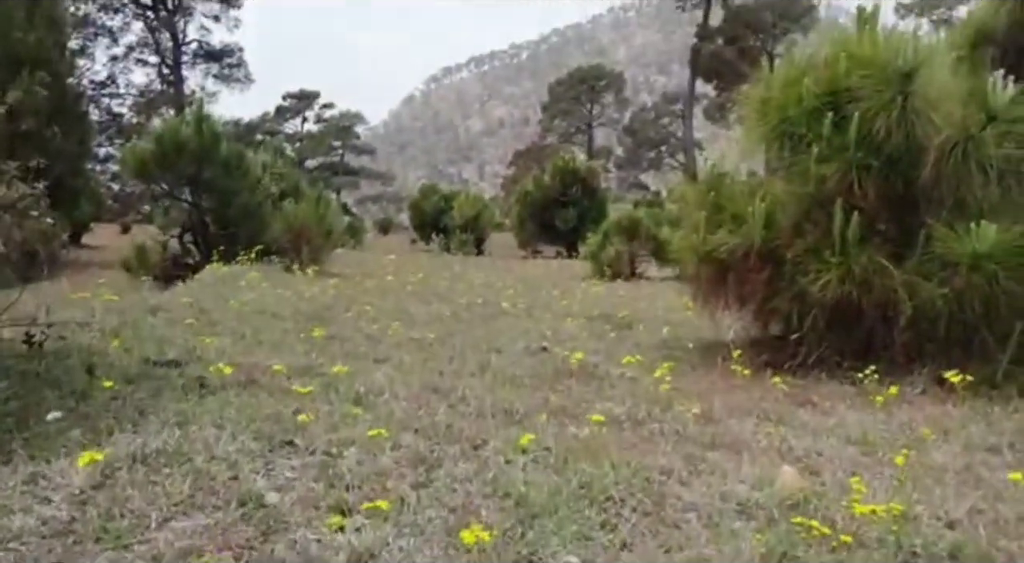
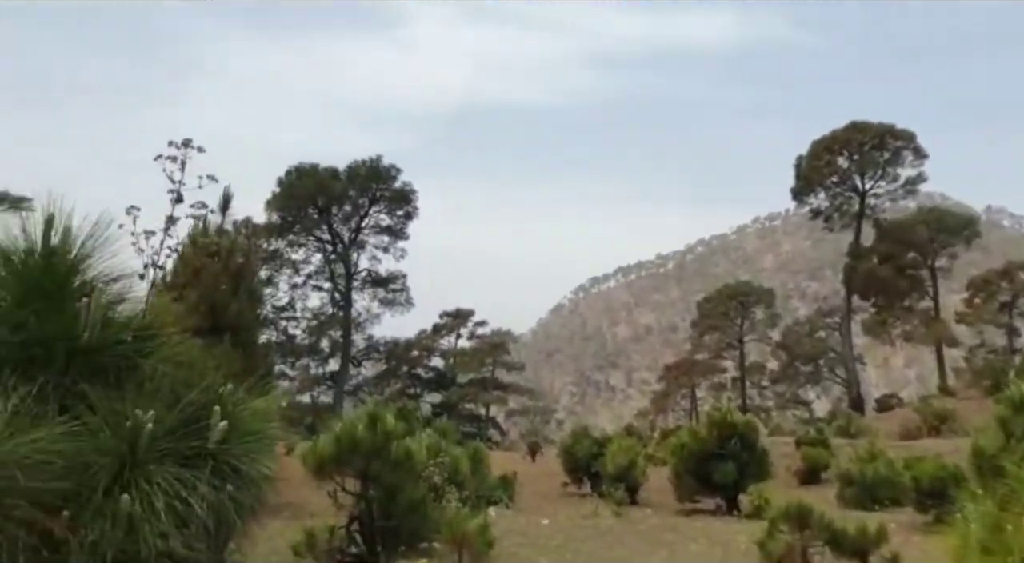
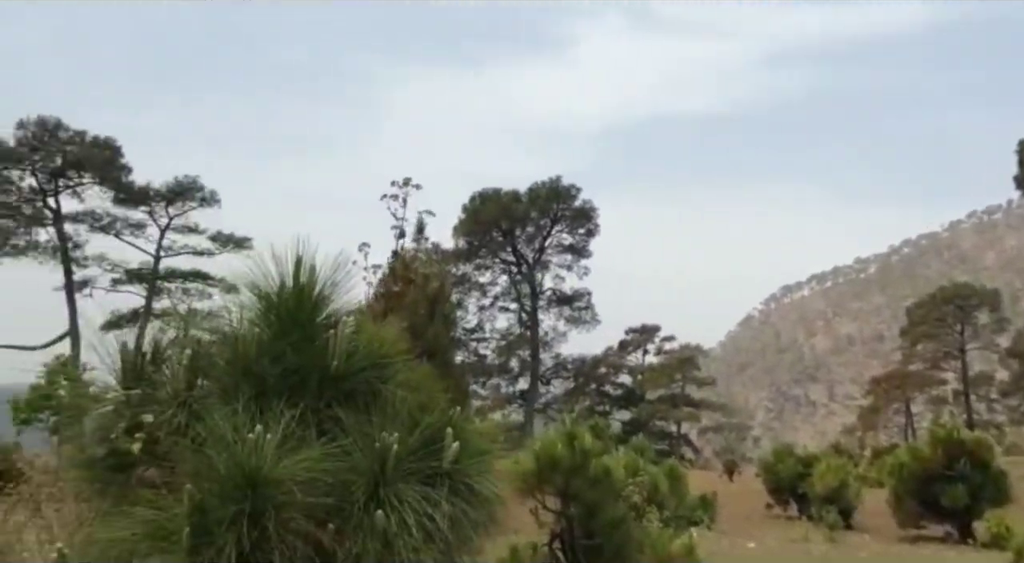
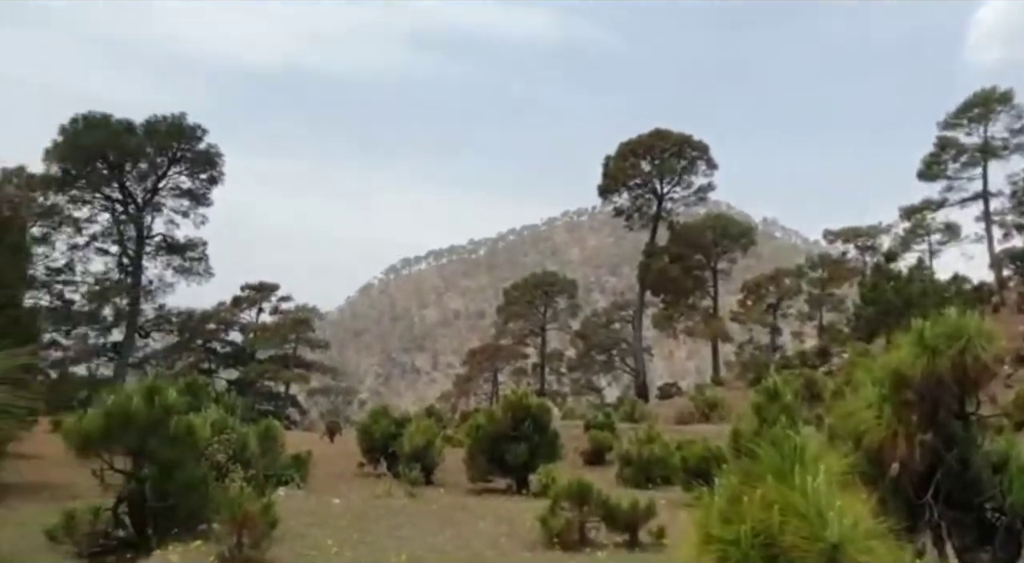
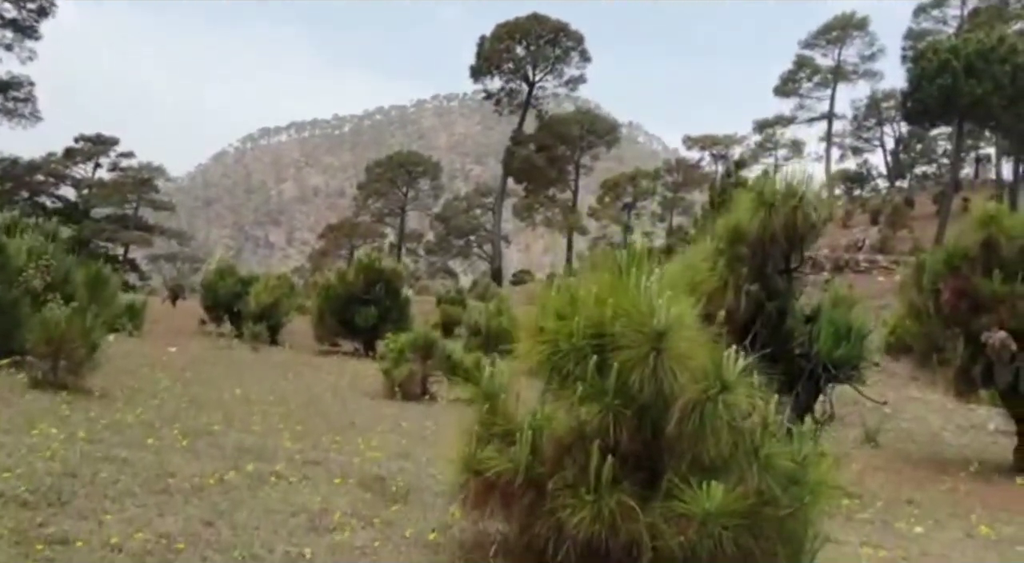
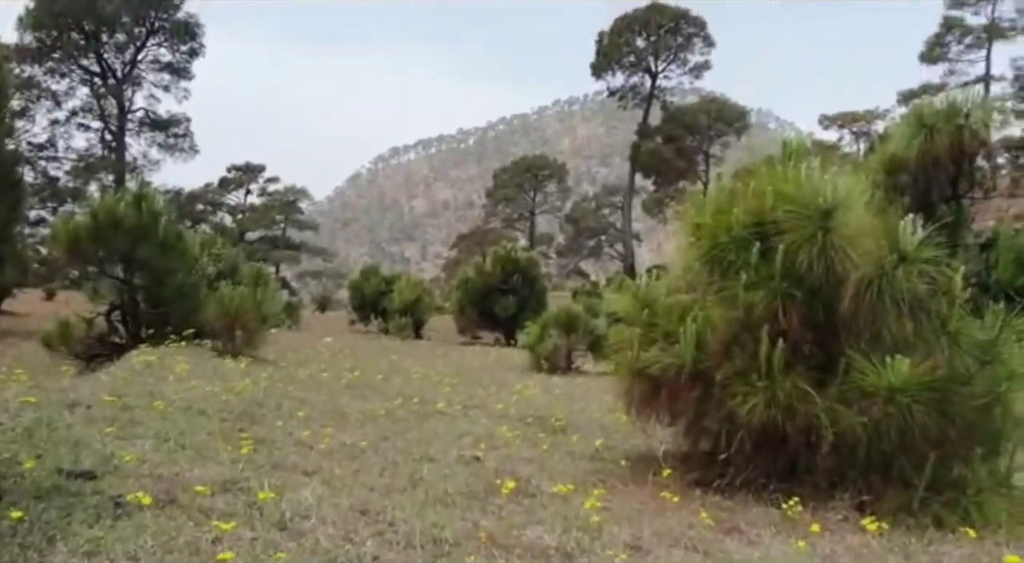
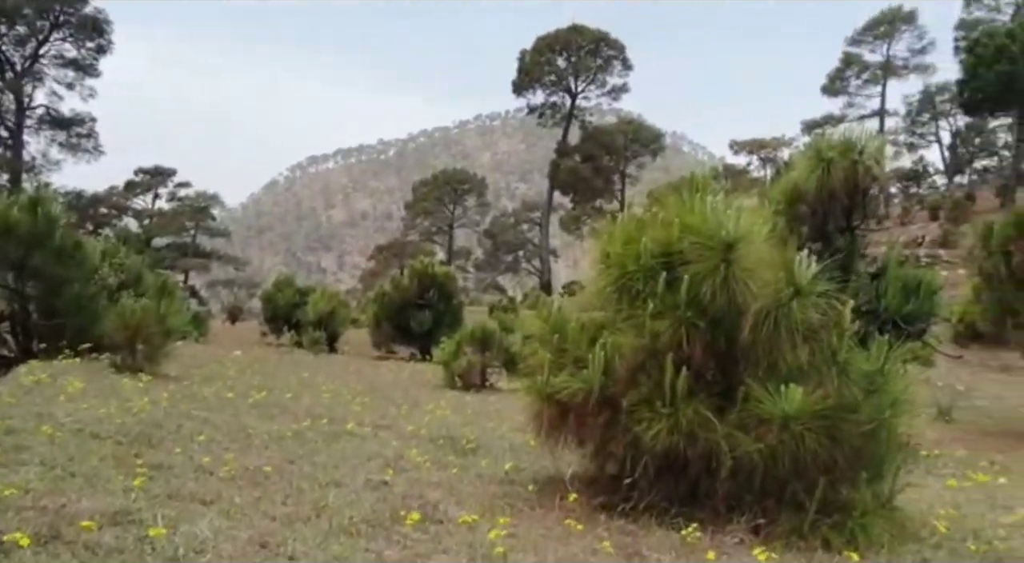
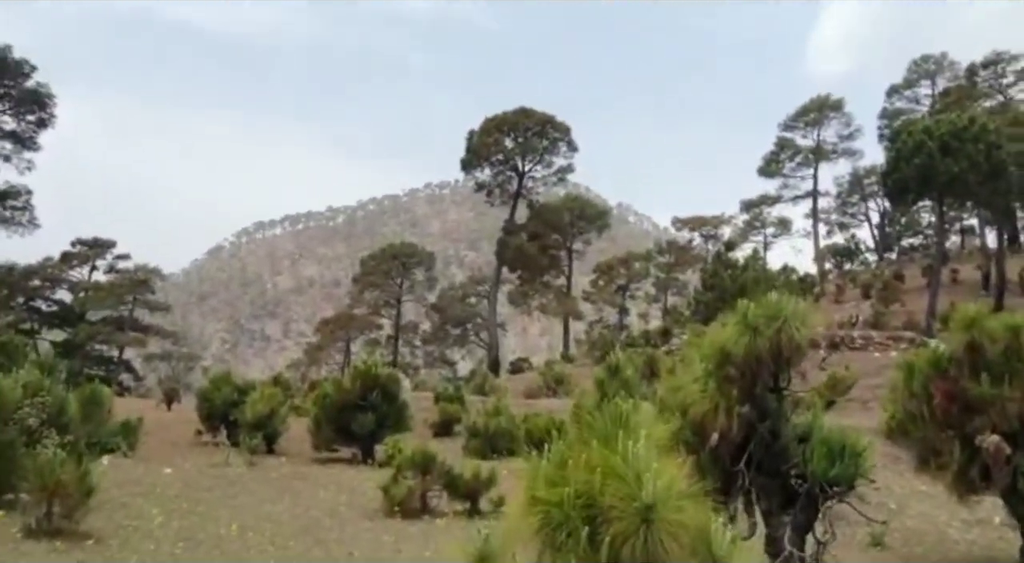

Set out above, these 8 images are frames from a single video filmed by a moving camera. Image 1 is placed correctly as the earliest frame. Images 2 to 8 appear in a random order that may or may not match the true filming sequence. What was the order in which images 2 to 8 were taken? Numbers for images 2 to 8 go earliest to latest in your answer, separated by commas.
6, 7, 5, 8, 4, 2, 3
